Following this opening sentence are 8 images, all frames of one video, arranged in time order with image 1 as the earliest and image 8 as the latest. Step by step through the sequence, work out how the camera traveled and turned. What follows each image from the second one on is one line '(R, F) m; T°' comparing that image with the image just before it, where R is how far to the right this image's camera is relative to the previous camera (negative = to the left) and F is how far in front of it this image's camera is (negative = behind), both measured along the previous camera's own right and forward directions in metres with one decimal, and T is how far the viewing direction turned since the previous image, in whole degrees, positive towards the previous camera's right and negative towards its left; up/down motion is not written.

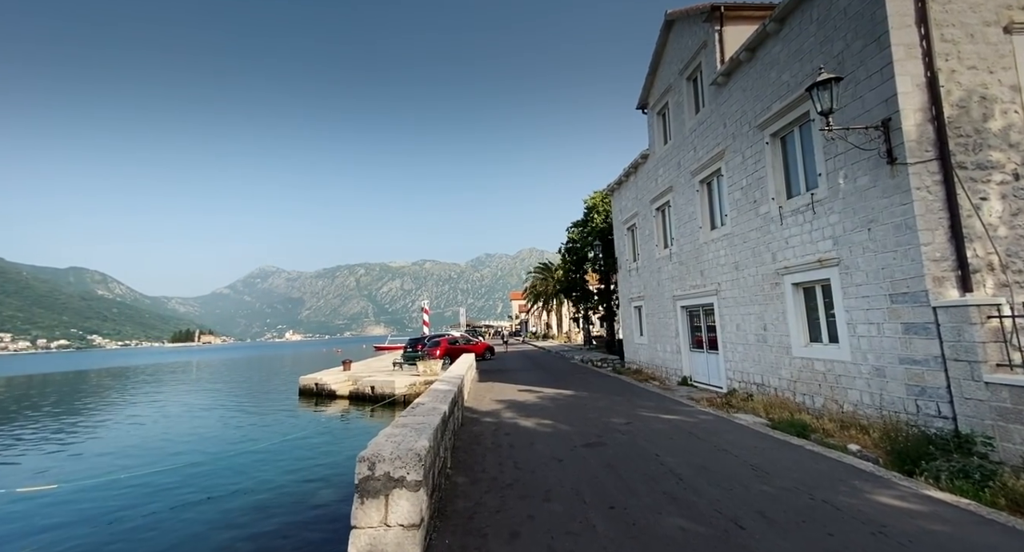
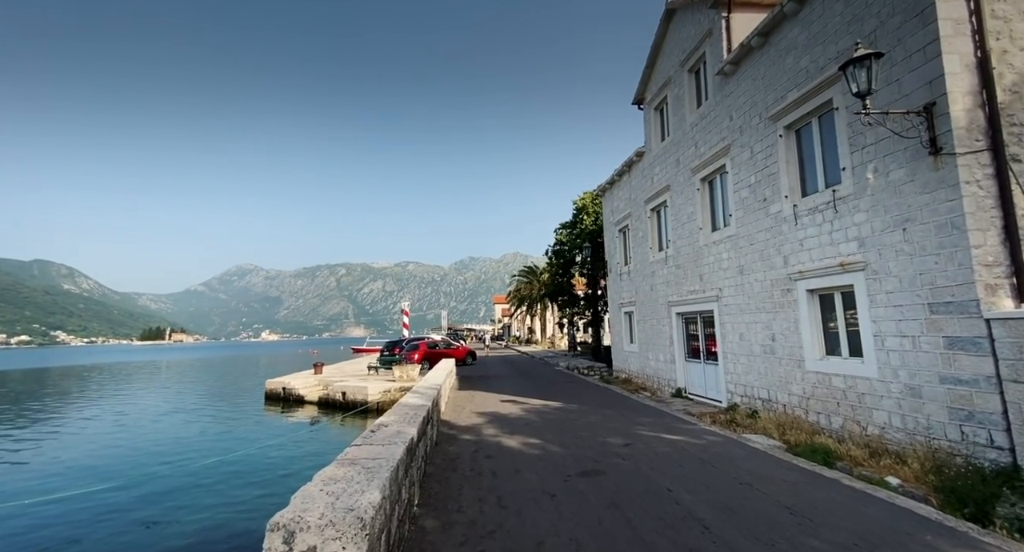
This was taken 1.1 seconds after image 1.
(0.0, +1.0) m; +2°
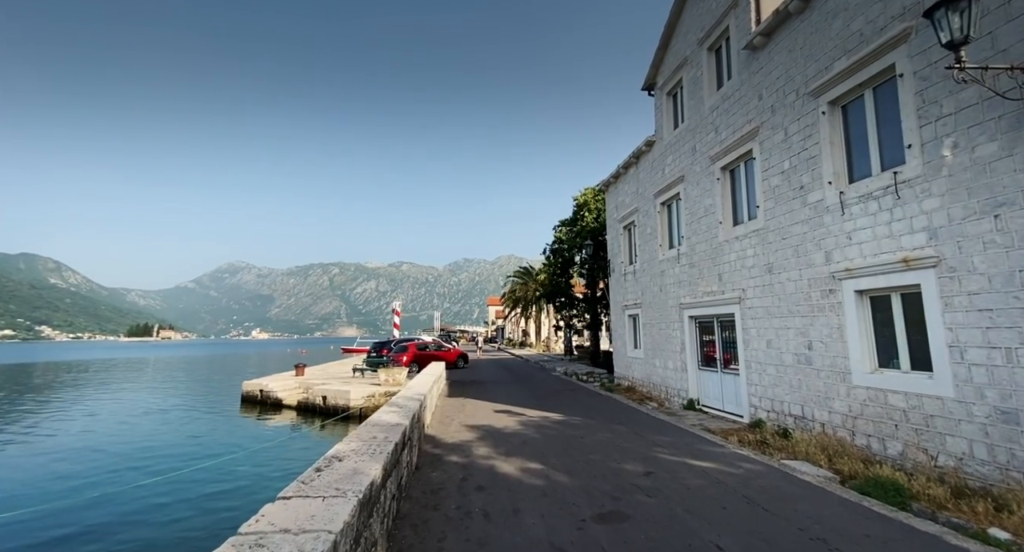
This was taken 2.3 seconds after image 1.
(-0.1, +1.2) m; +1°
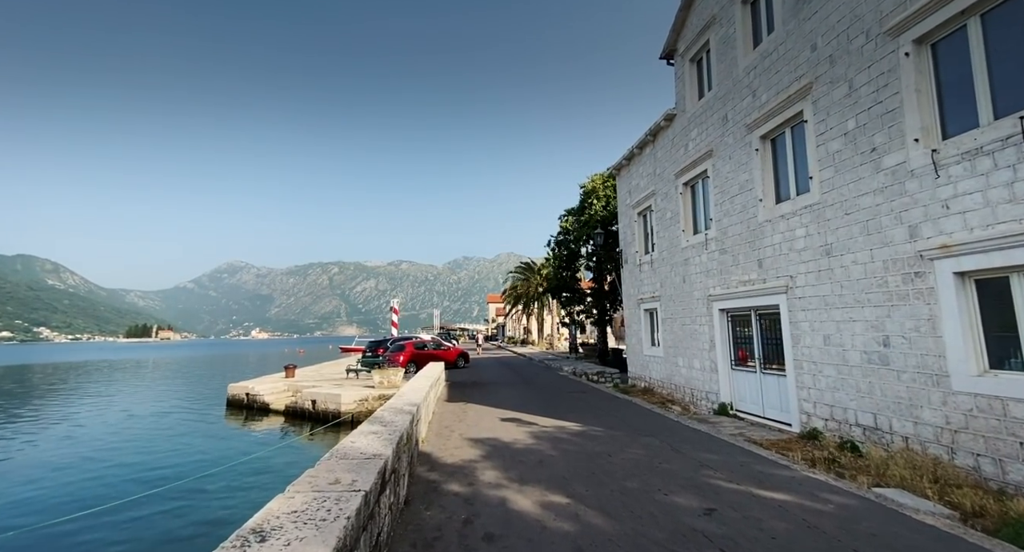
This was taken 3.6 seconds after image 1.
(-0.2, +1.4) m; 0°
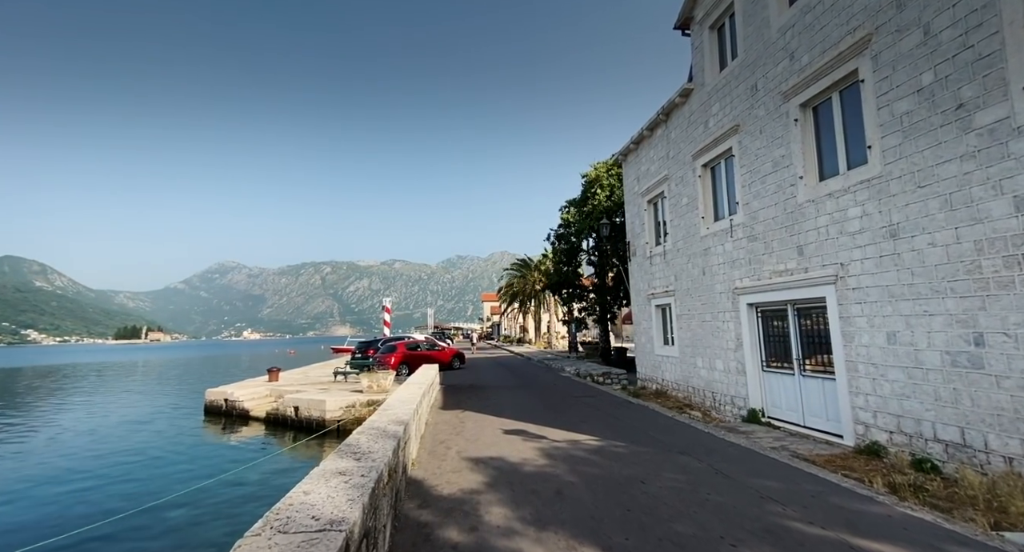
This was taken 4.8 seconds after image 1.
(-0.2, +1.2) m; +1°
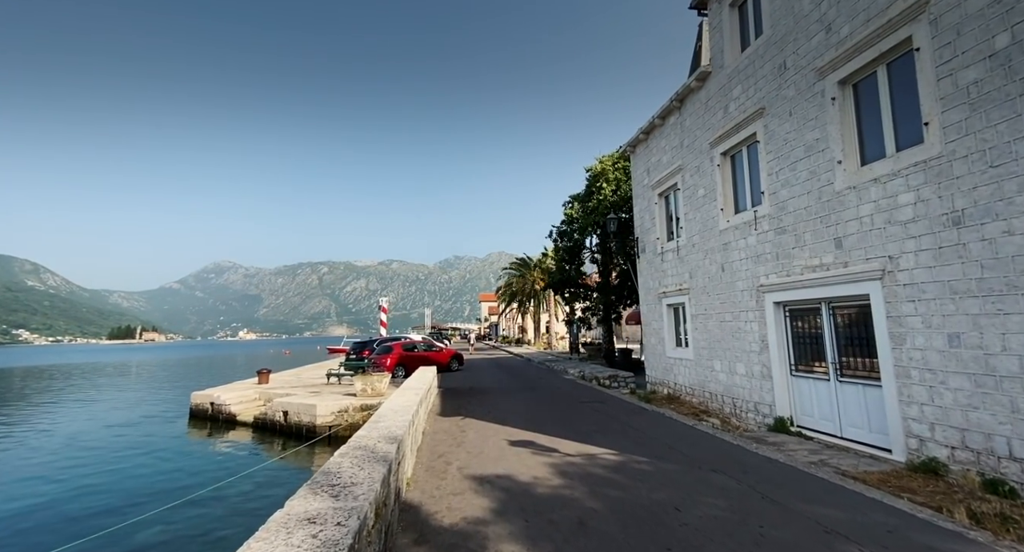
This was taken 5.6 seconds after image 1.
(-0.1, +0.8) m; 0°
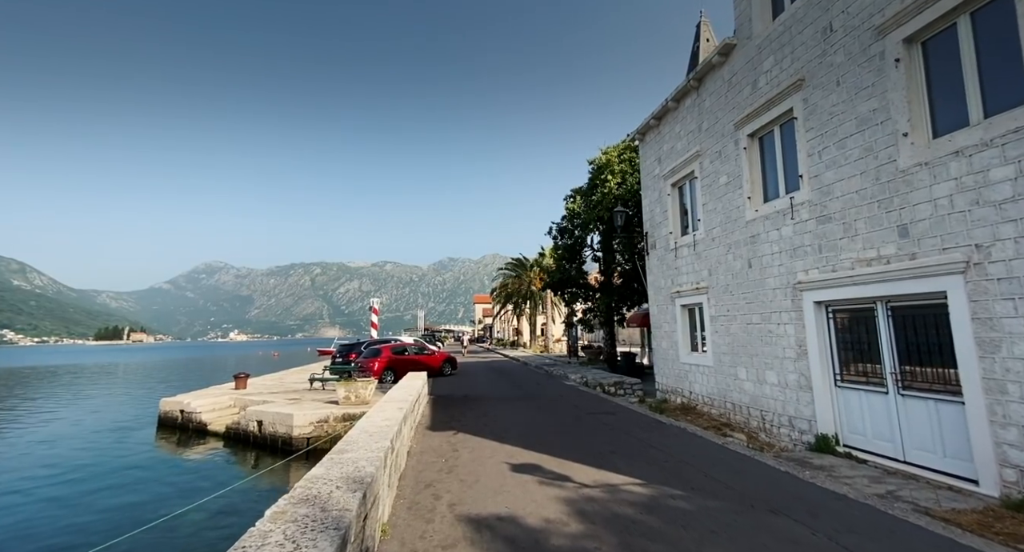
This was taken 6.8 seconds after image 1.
(-0.1, +1.2) m; +1°
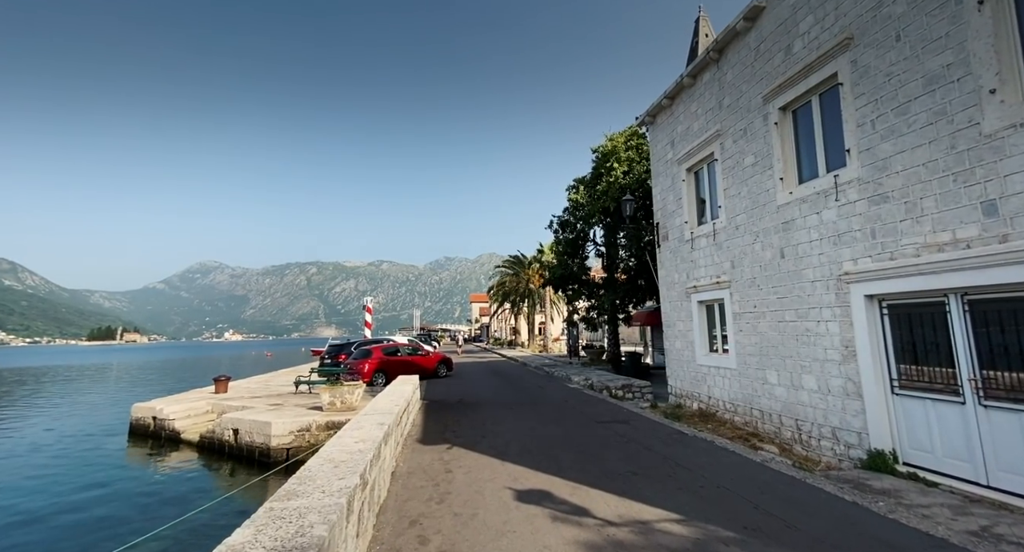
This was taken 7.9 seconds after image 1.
(-0.1, +1.1) m; 0°
